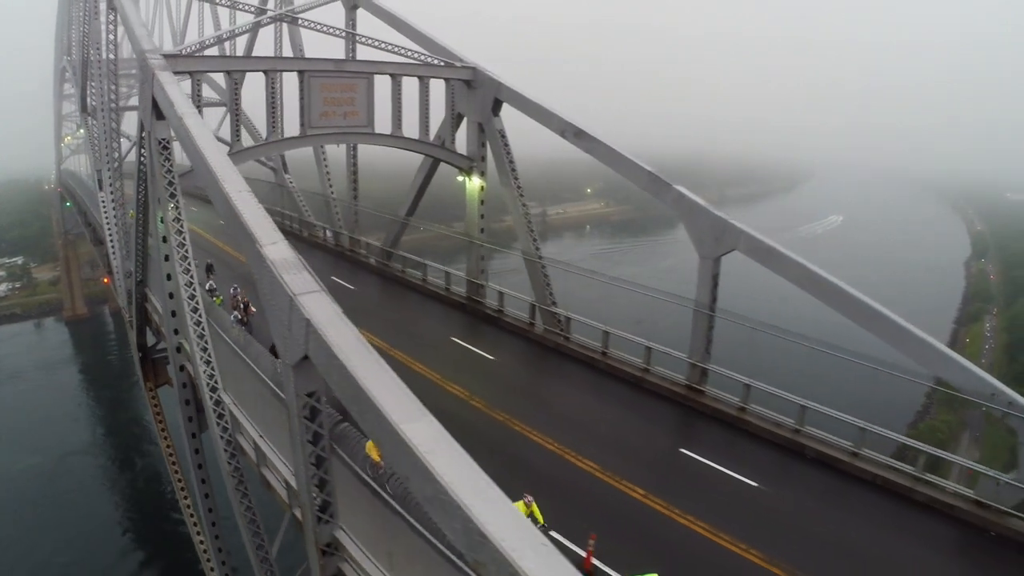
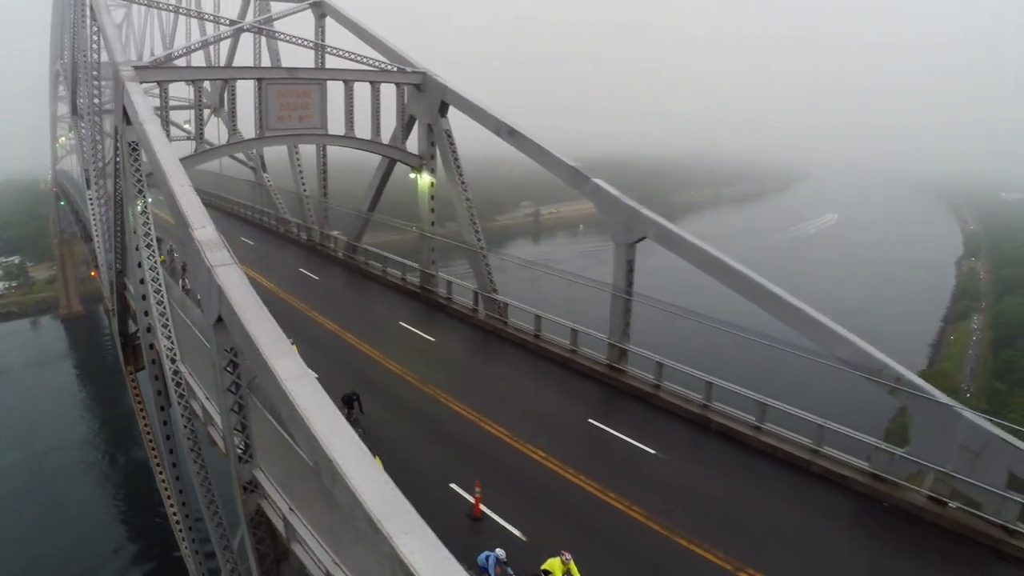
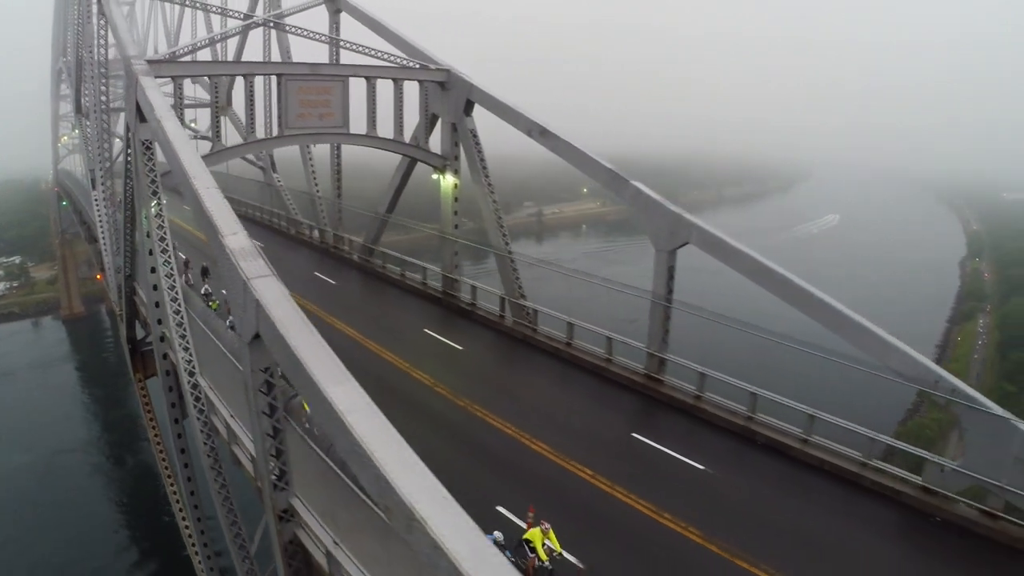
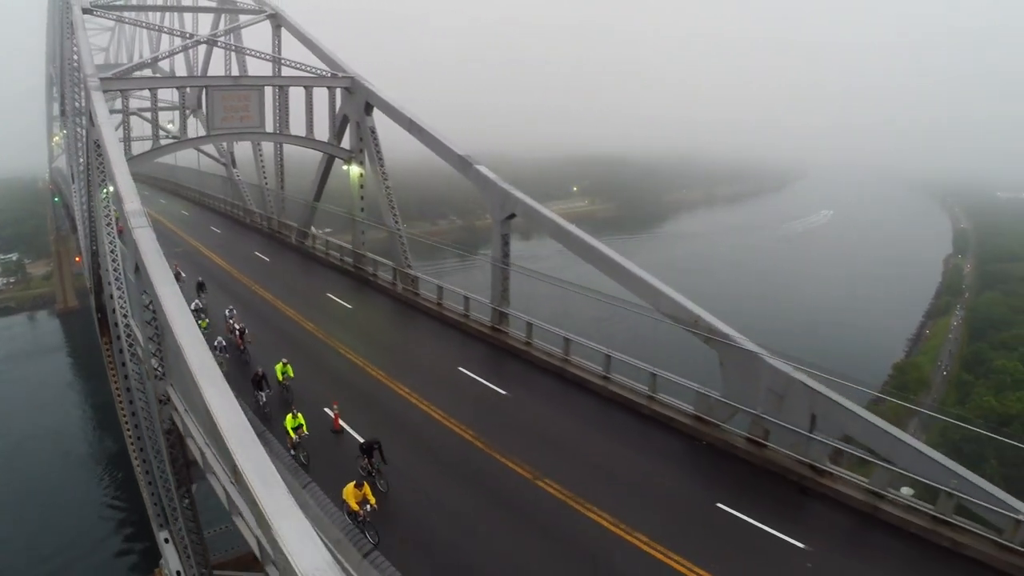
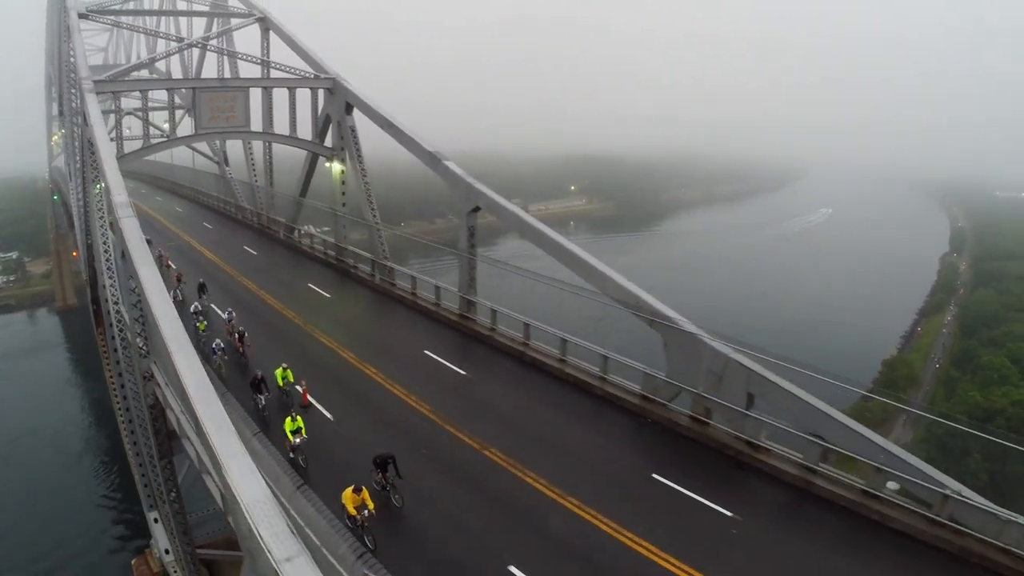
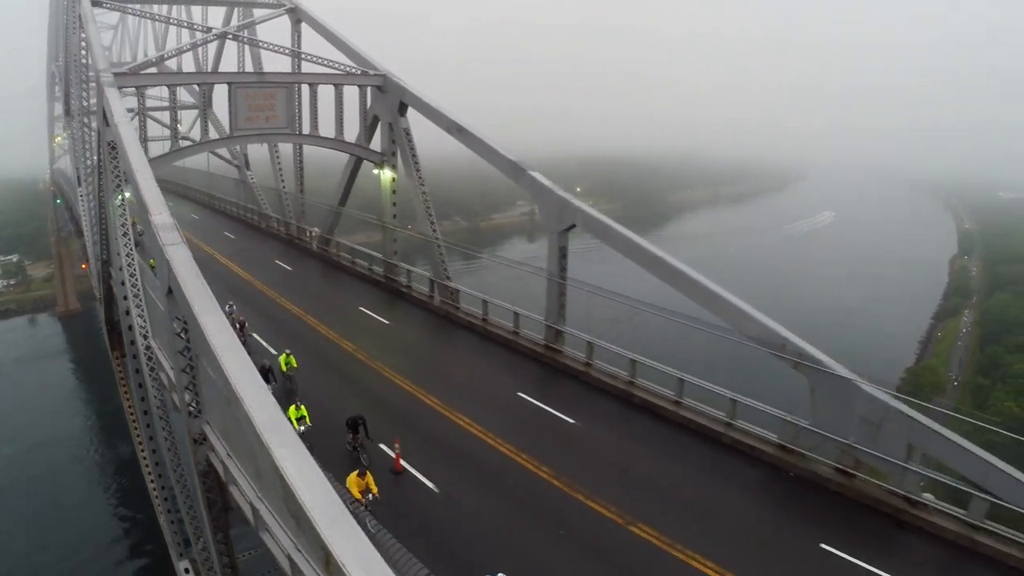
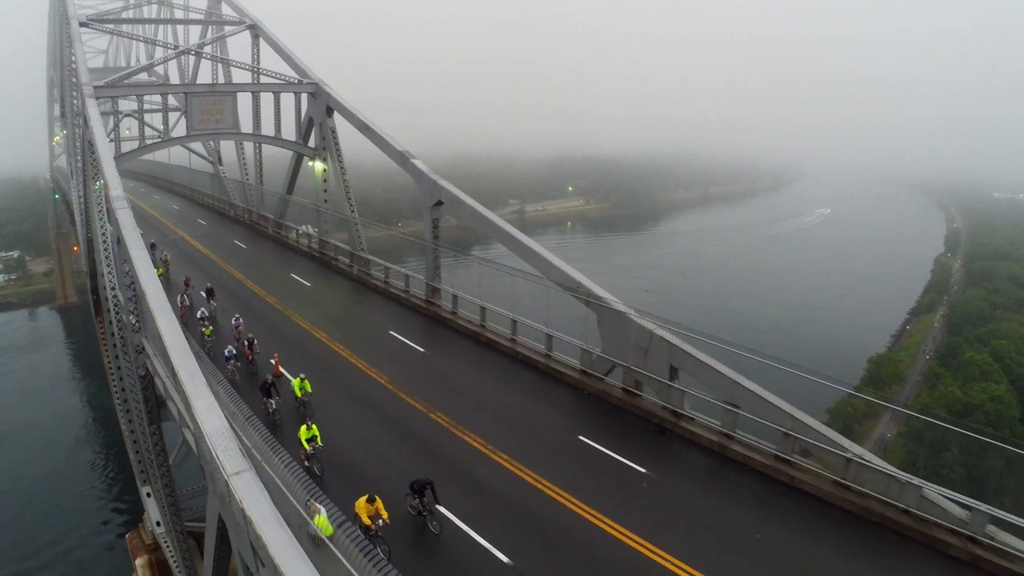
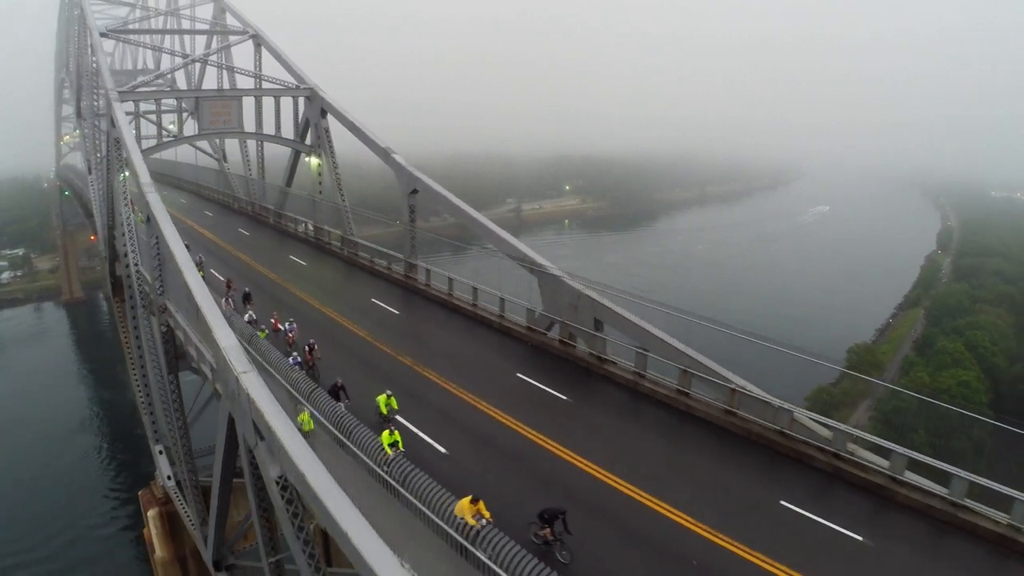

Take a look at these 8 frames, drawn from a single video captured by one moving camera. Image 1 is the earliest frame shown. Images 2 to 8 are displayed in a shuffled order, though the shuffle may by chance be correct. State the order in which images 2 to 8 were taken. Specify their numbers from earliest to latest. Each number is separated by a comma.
3, 2, 6, 4, 5, 7, 8
